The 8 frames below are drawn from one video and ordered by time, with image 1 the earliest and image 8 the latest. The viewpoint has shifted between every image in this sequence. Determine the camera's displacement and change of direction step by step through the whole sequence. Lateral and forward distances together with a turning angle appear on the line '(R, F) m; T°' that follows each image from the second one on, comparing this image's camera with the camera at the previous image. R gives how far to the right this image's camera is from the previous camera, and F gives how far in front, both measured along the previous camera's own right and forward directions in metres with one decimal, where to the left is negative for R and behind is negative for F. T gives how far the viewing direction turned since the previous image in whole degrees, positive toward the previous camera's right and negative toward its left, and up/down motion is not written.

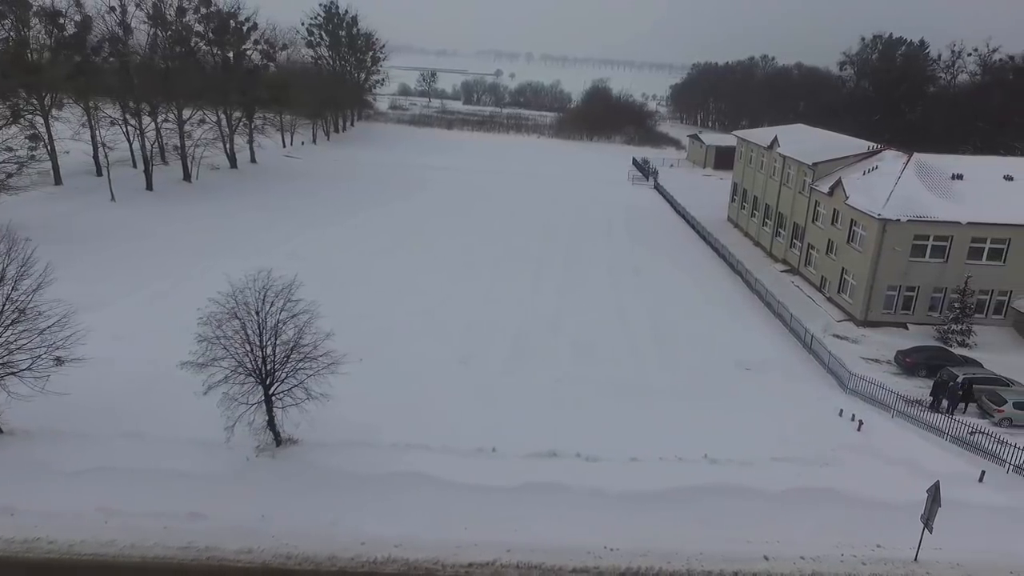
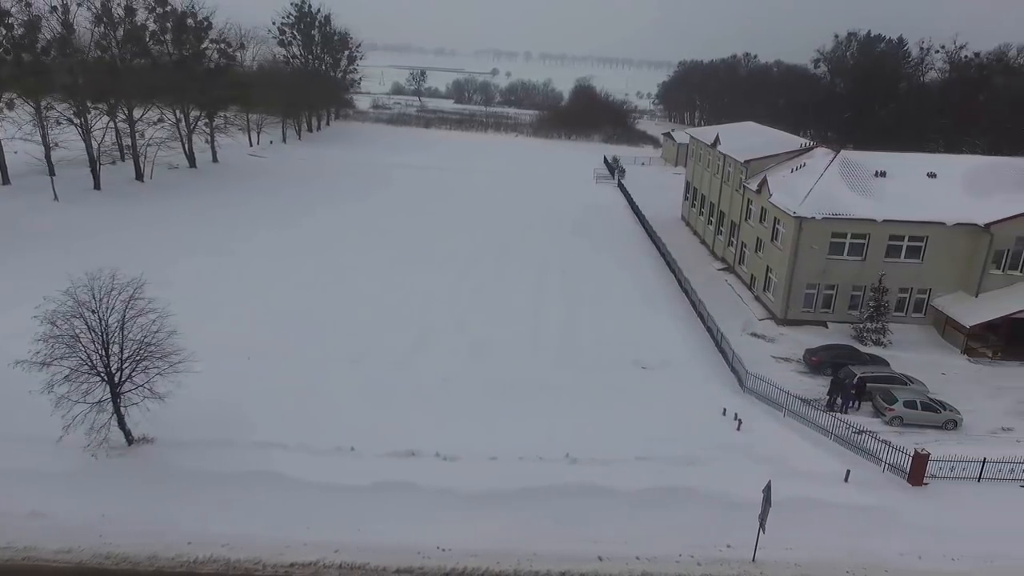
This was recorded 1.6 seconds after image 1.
(+3.9, +0.1) m; 0°
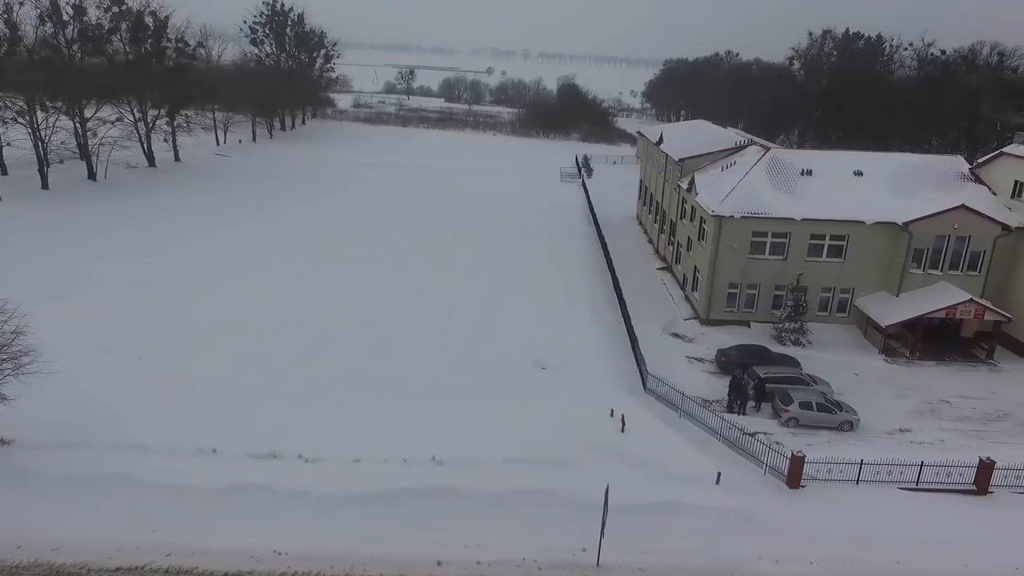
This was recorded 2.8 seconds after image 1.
(+3.7, +0.2) m; 0°
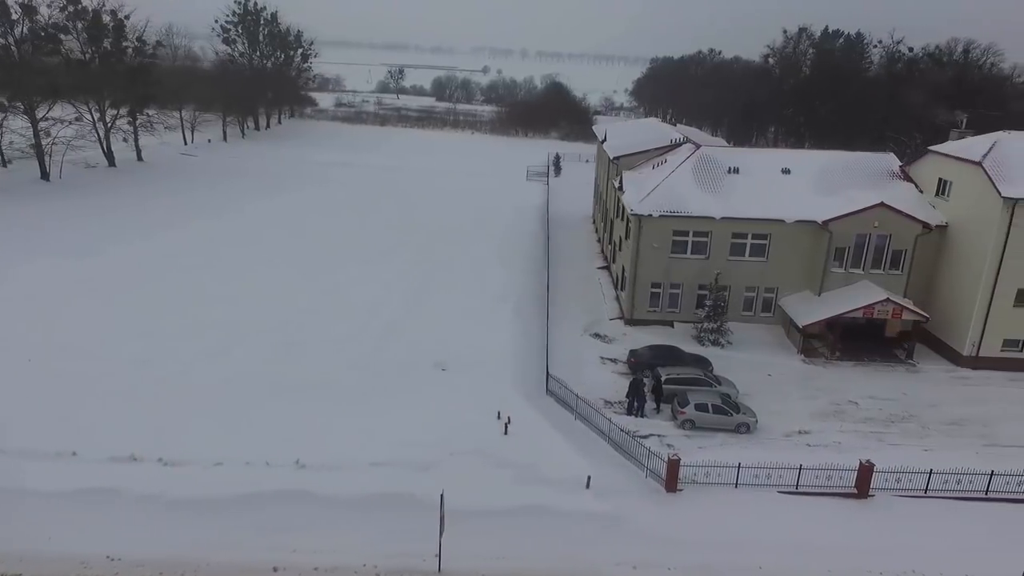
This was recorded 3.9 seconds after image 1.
(+3.6, +0.3) m; 0°
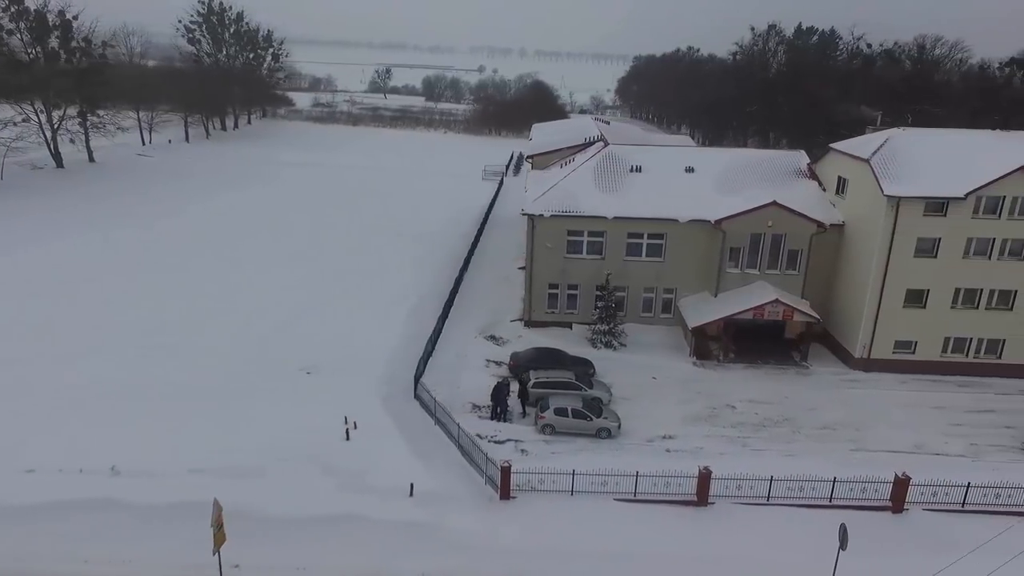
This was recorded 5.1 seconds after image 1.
(+4.7, +0.5) m; 0°
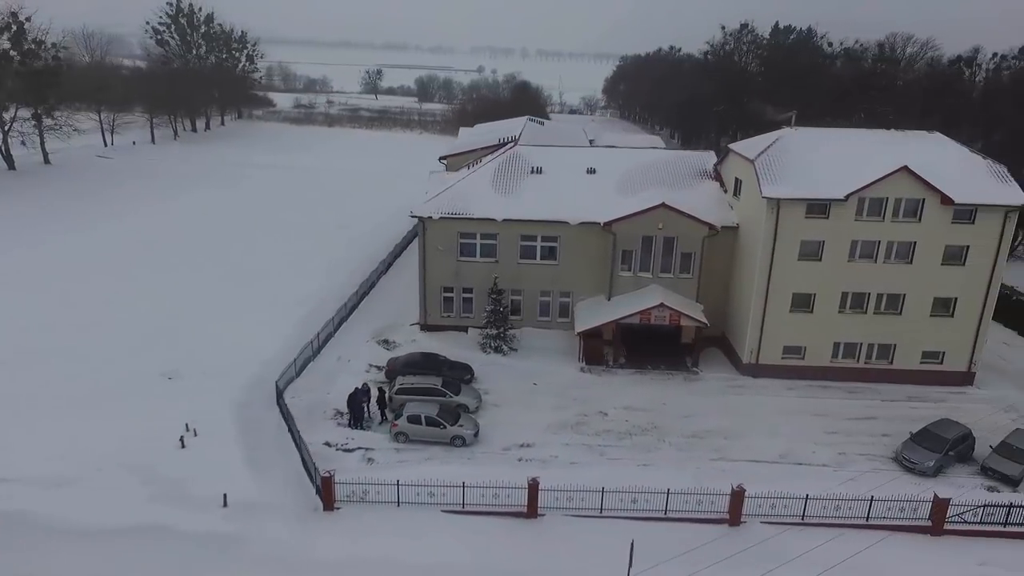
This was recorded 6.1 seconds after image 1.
(+4.8, +0.5) m; -1°
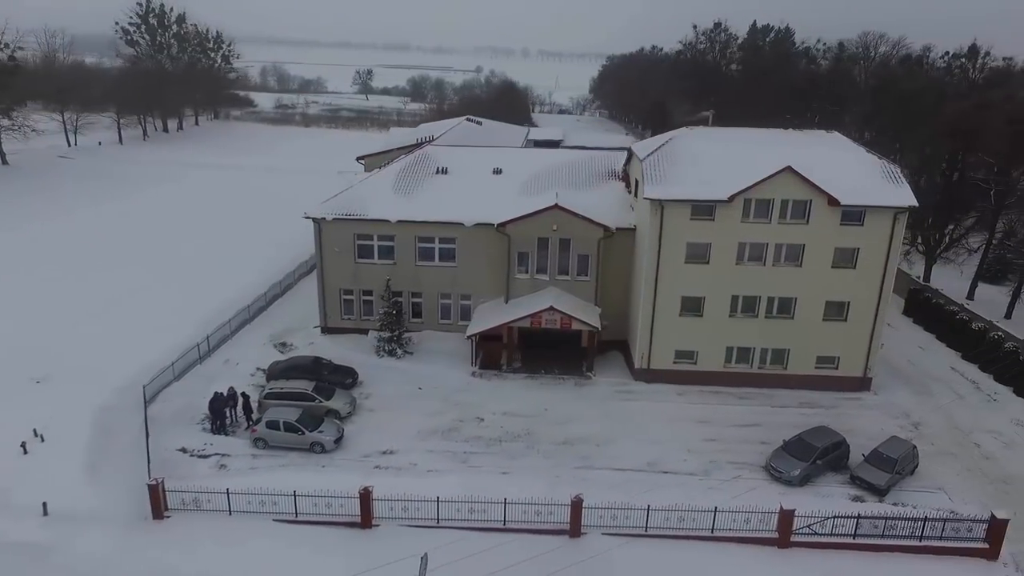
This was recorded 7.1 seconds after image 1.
(+4.4, +0.5) m; 0°
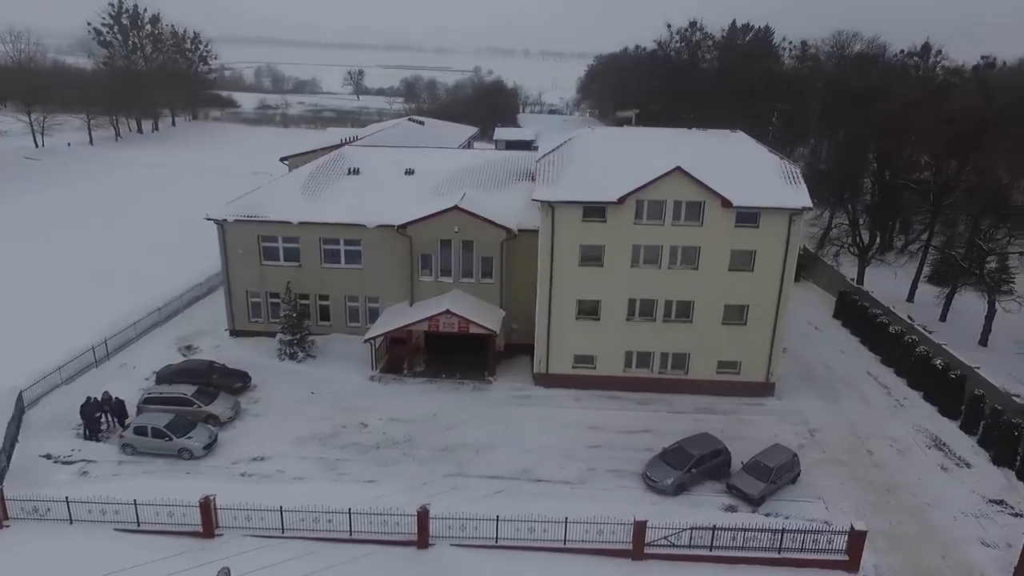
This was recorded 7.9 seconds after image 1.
(+3.9, +0.5) m; 0°
